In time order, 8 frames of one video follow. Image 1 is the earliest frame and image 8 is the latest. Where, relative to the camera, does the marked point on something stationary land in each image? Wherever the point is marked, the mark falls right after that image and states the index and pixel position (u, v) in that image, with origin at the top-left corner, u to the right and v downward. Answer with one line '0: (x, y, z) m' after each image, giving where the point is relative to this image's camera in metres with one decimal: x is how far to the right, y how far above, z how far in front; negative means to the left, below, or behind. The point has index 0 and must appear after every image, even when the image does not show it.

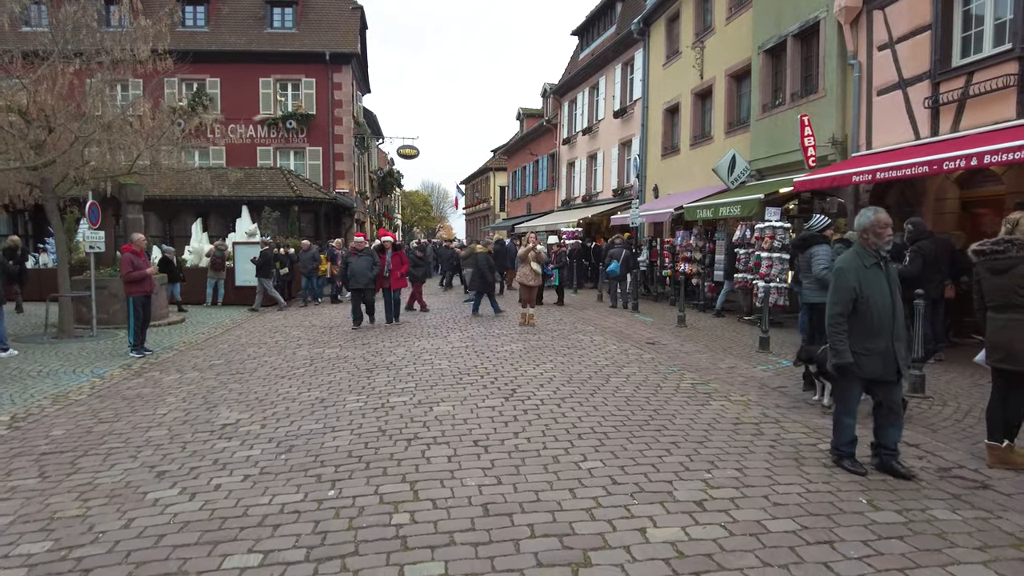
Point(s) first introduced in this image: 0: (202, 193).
0: (-9.4, +2.9, +19.9) m
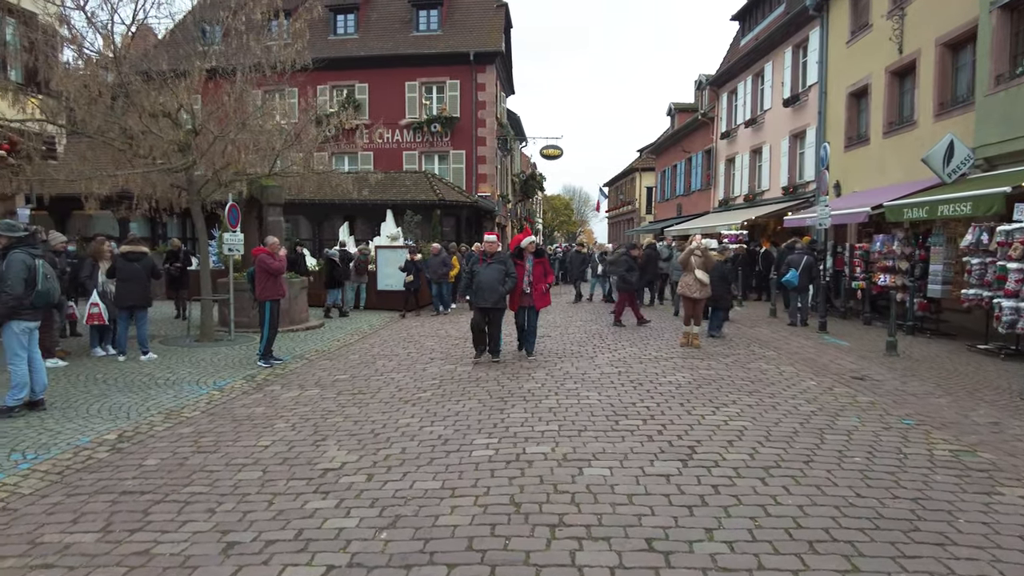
0: (-5.0, +2.8, +20.0) m
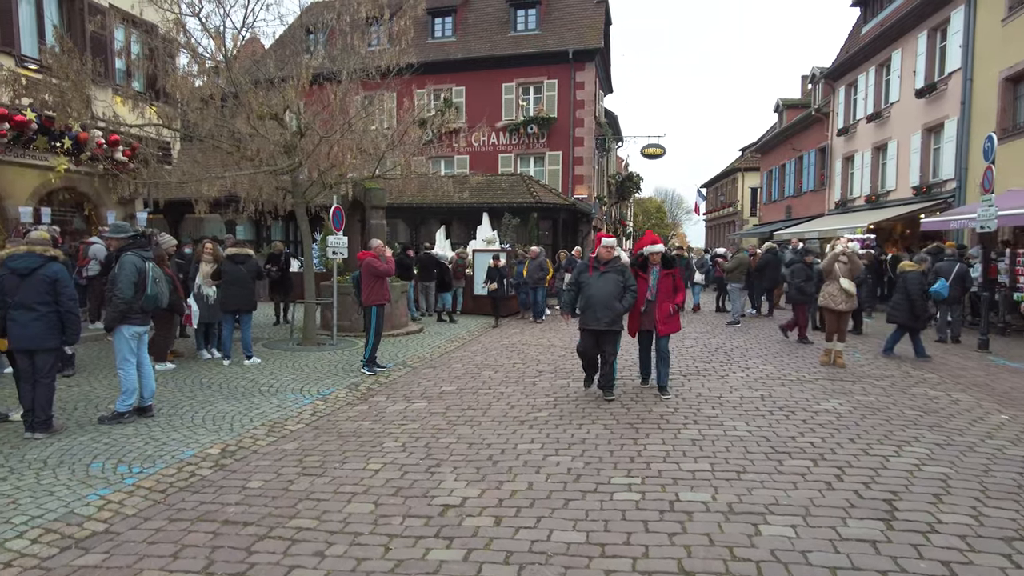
0: (-2.0, +2.6, +19.7) m
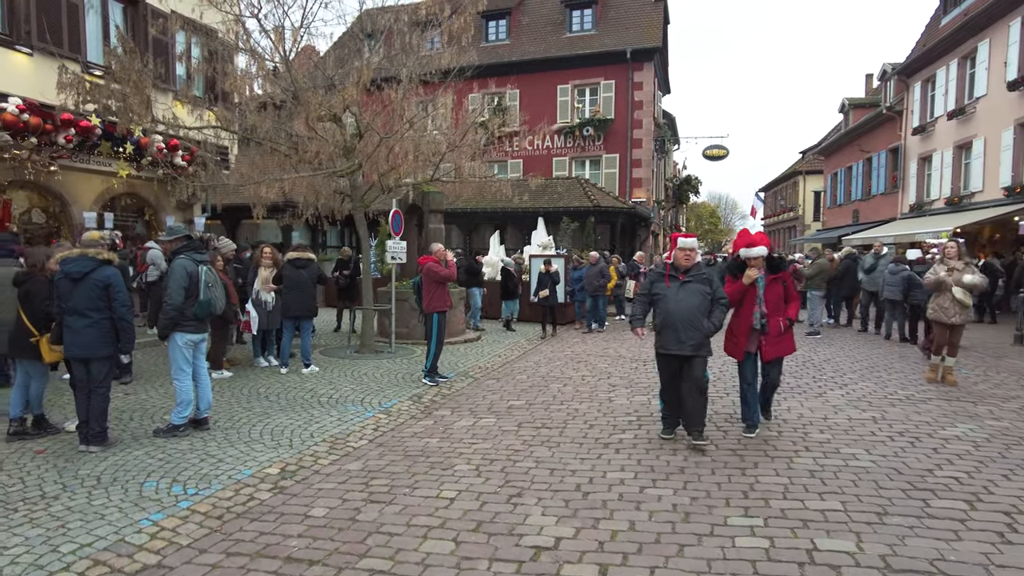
0: (-0.3, +2.5, +19.3) m
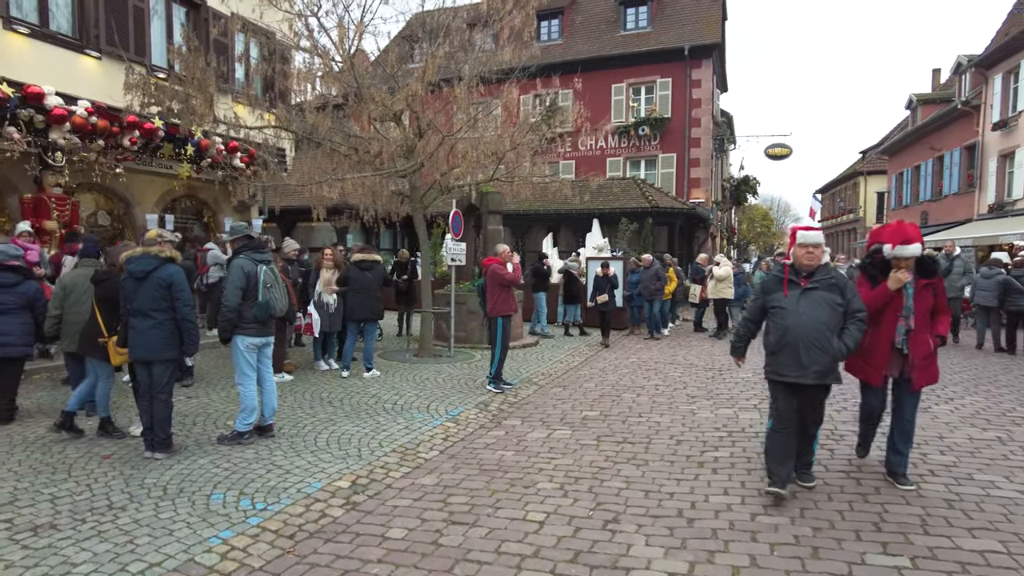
0: (+1.2, +2.4, +18.9) m
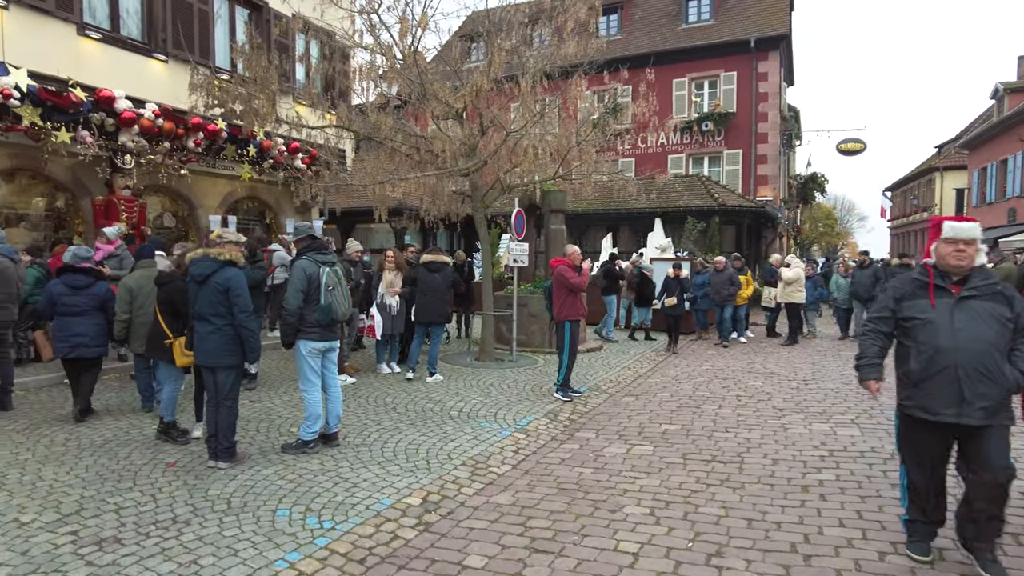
0: (+2.9, +2.3, +18.3) m
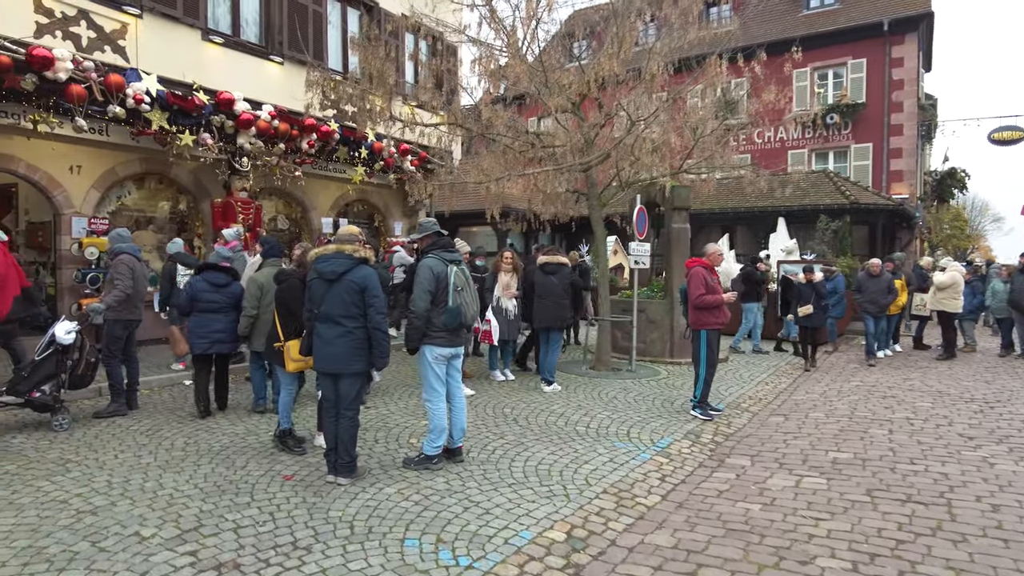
0: (+5.7, +2.2, +17.1) m
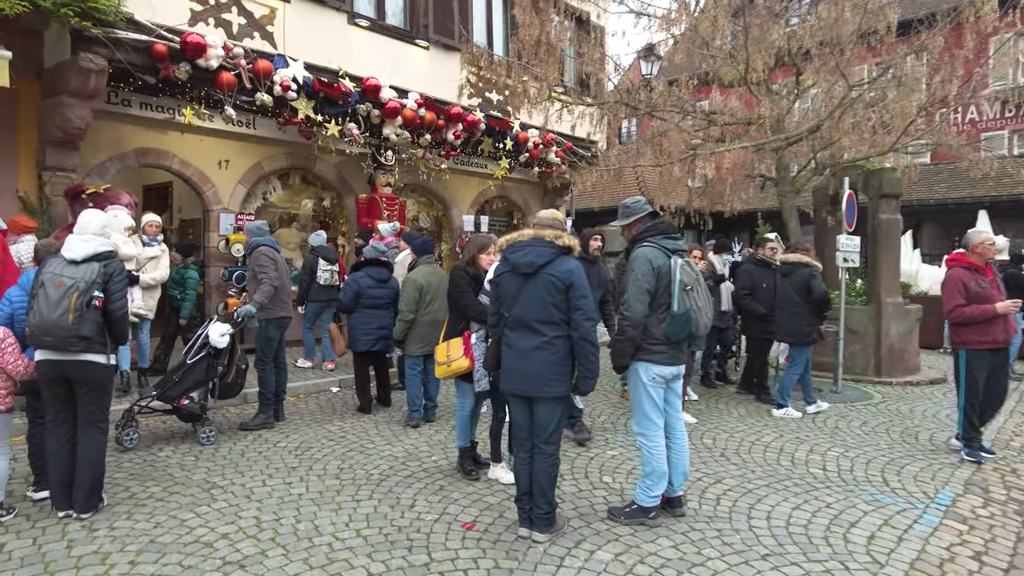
0: (+9.1, +2.1, +14.7) m
